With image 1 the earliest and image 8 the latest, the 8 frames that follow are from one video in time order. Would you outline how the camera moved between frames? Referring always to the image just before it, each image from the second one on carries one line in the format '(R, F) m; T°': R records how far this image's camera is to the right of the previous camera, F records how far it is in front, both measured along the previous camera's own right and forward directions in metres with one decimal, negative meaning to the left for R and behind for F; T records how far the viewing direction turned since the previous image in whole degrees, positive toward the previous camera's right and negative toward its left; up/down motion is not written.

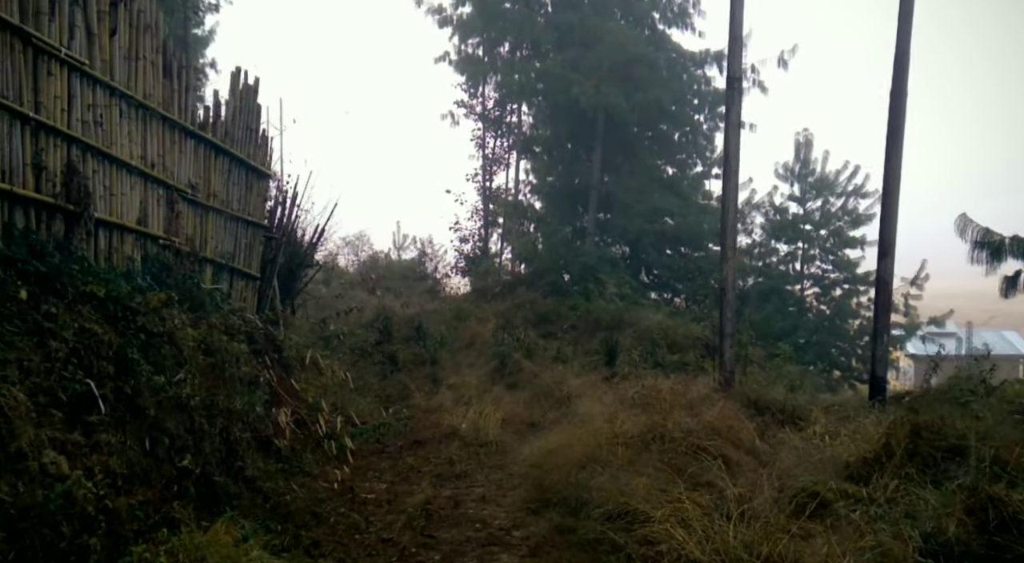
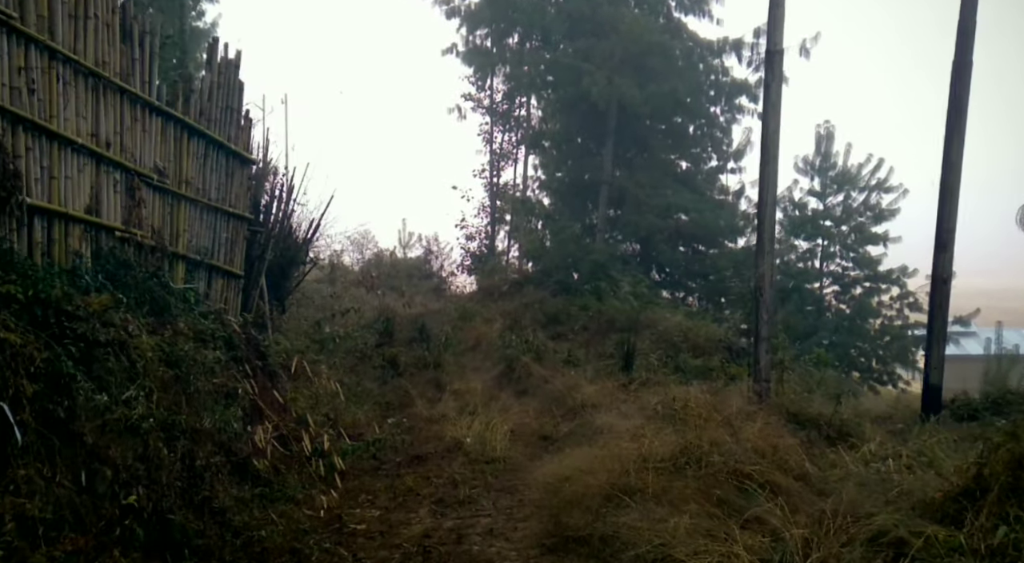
(0.0, +0.9) m; 0°
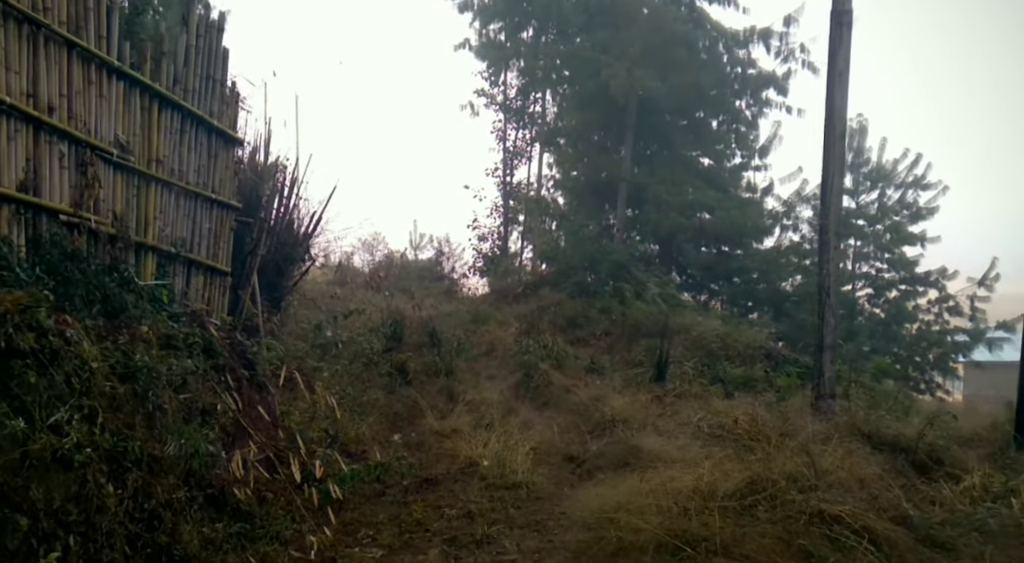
(-0.1, +1.0) m; -1°
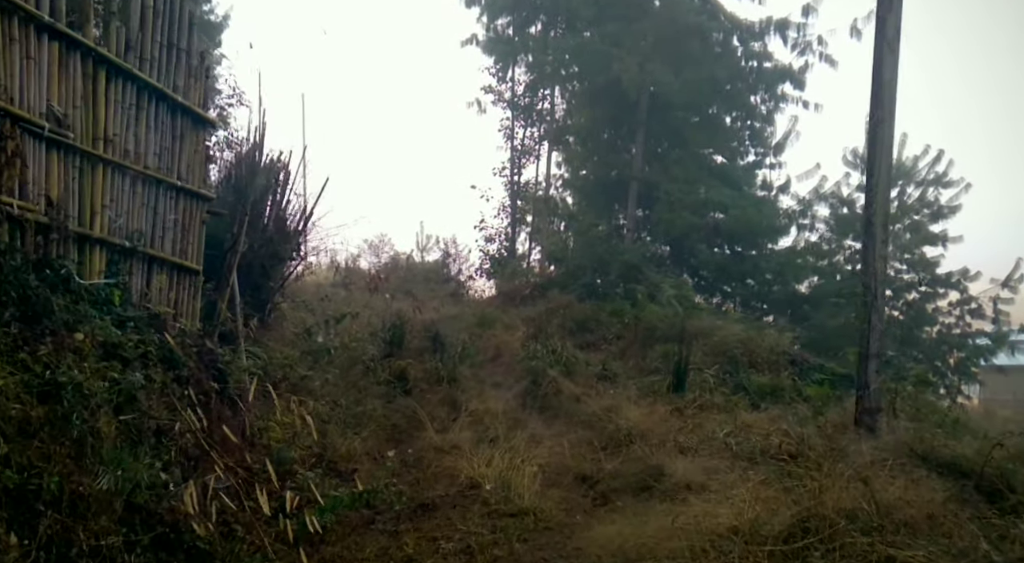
(0.0, +0.7) m; -1°
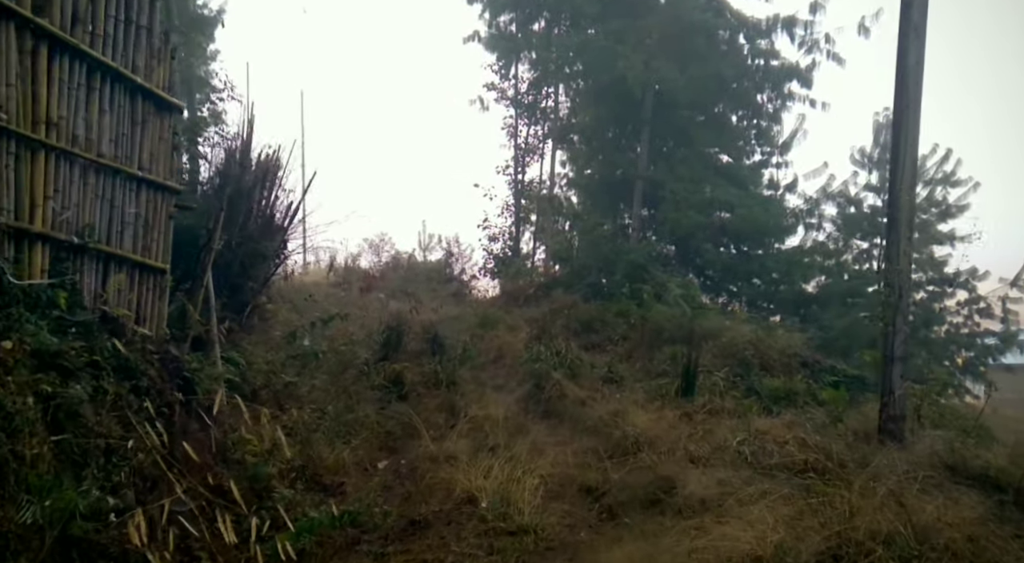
(0.0, +0.4) m; 0°
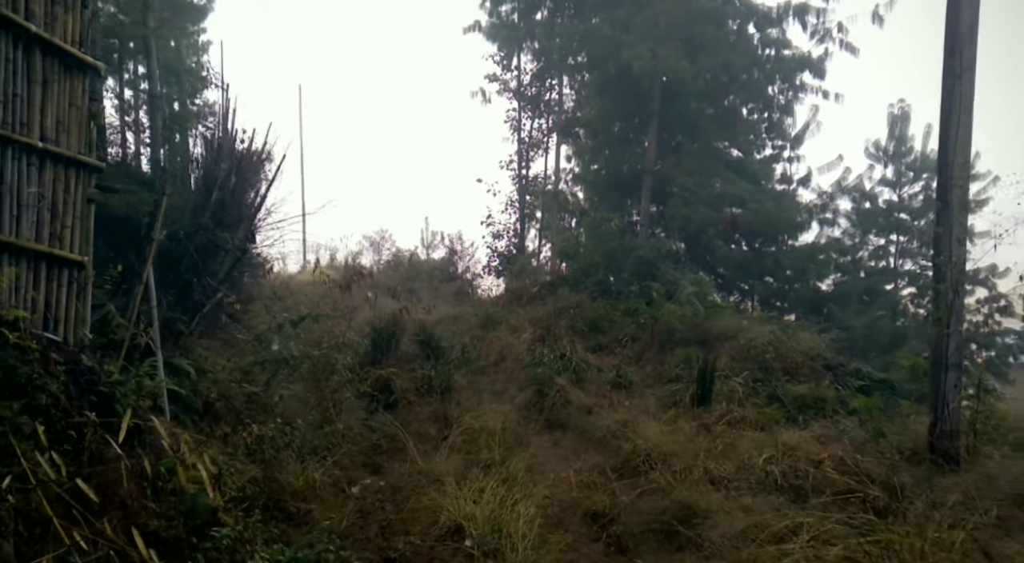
(+0.1, +0.8) m; -1°
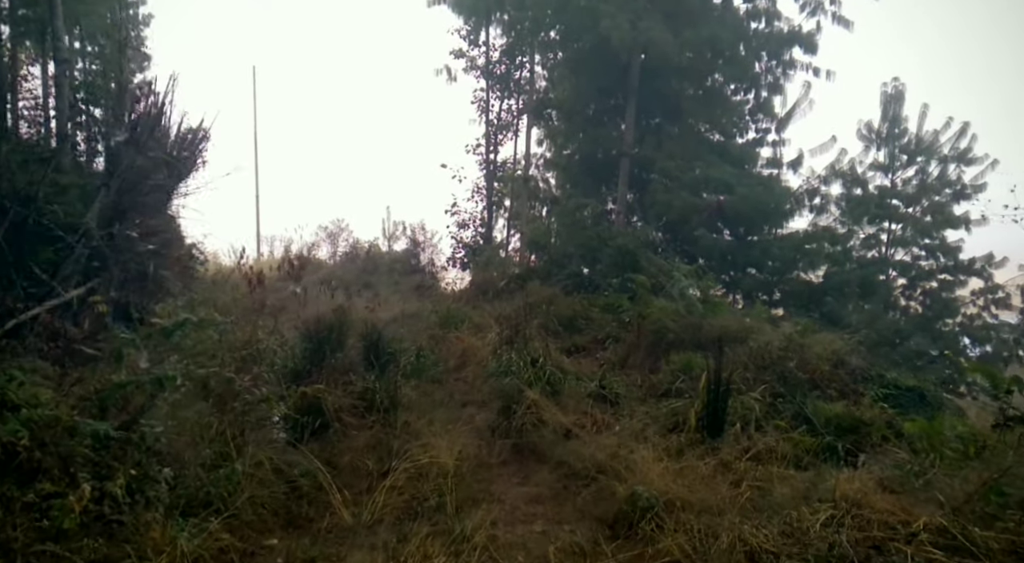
(+0.1, +1.8) m; +2°
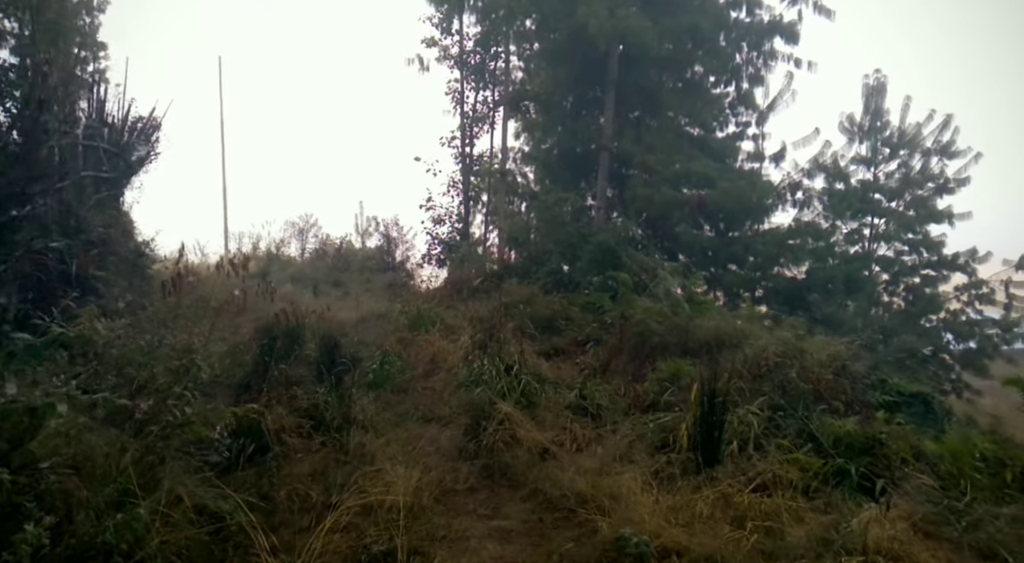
(+0.1, +0.8) m; +1°
